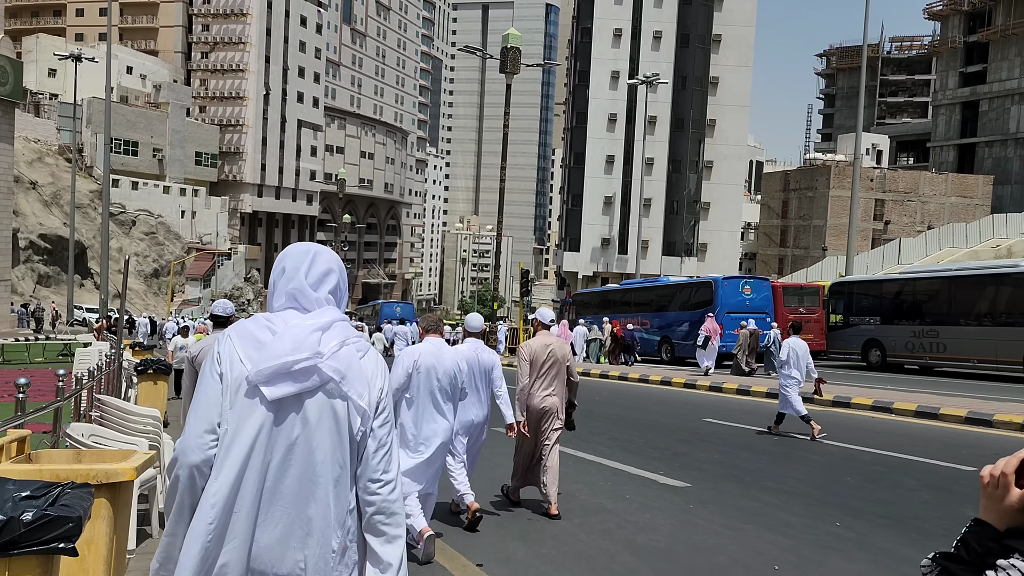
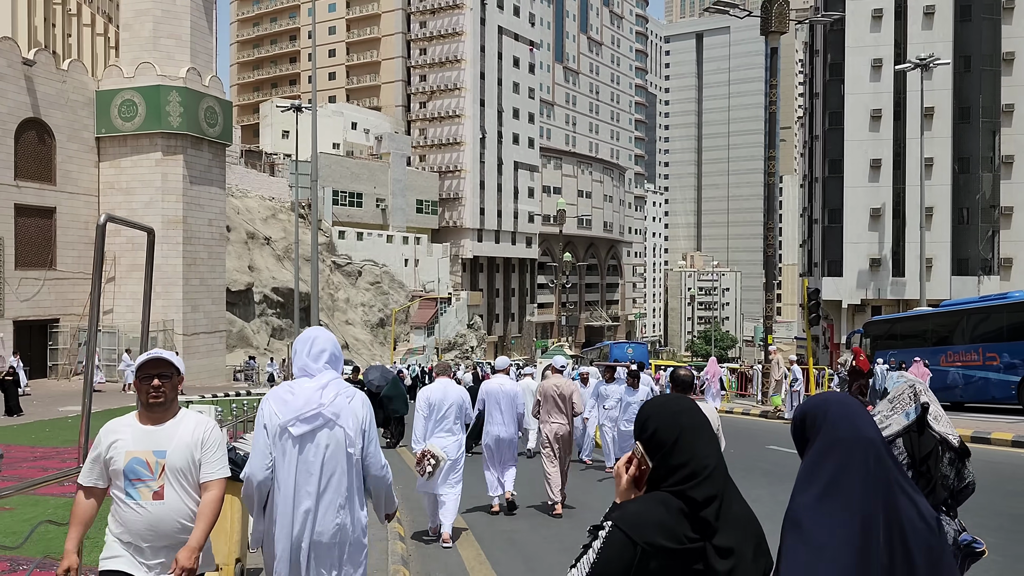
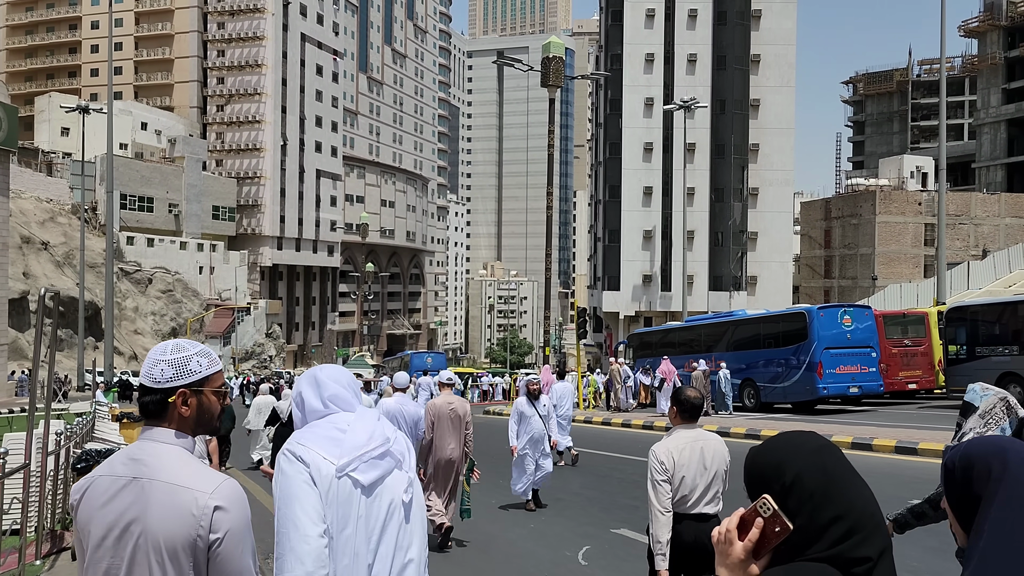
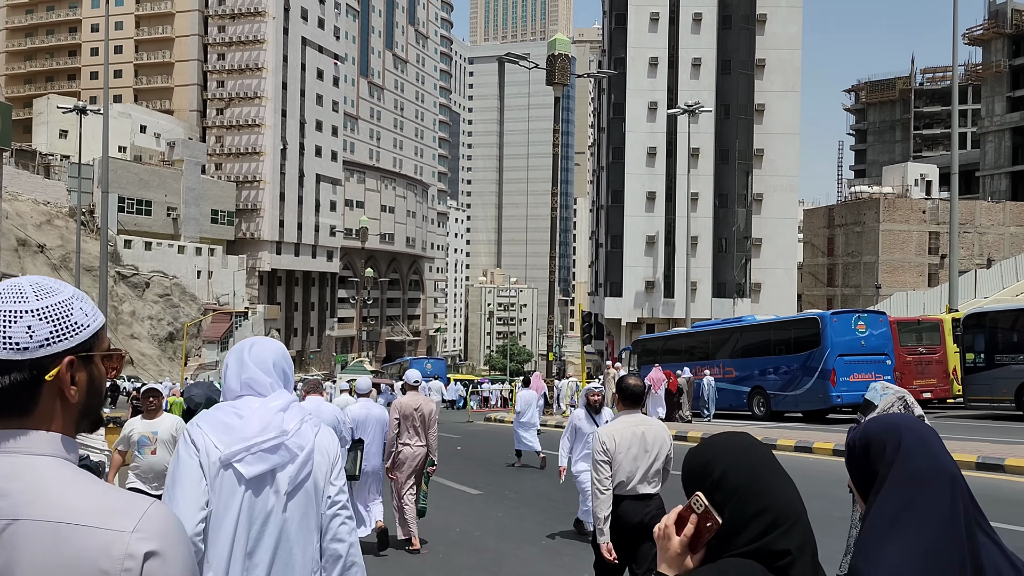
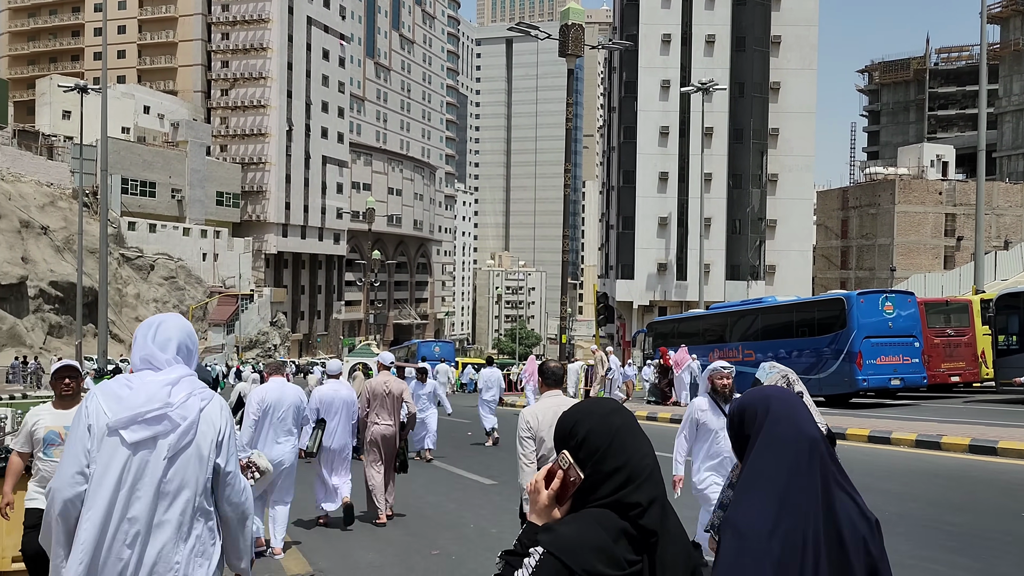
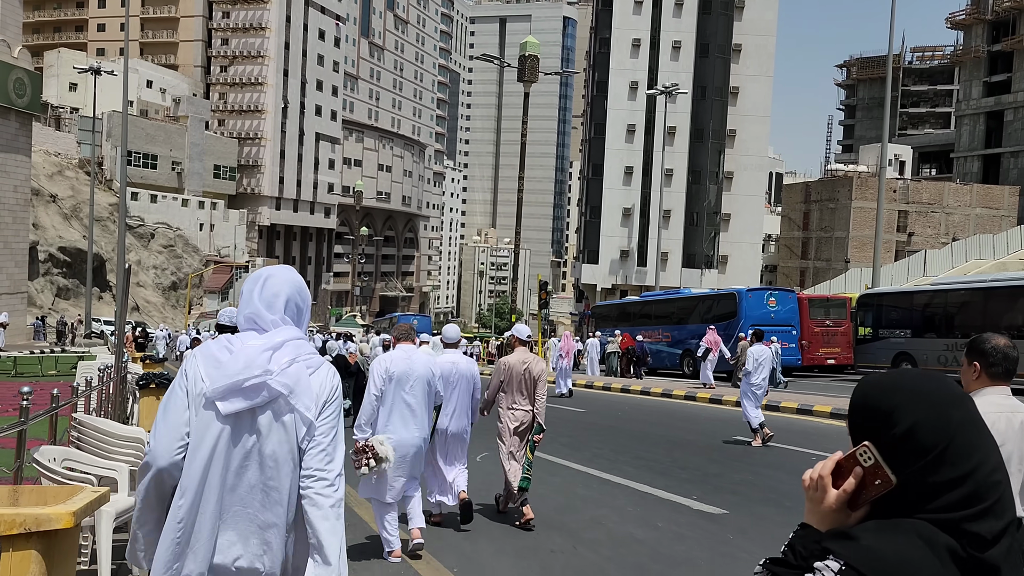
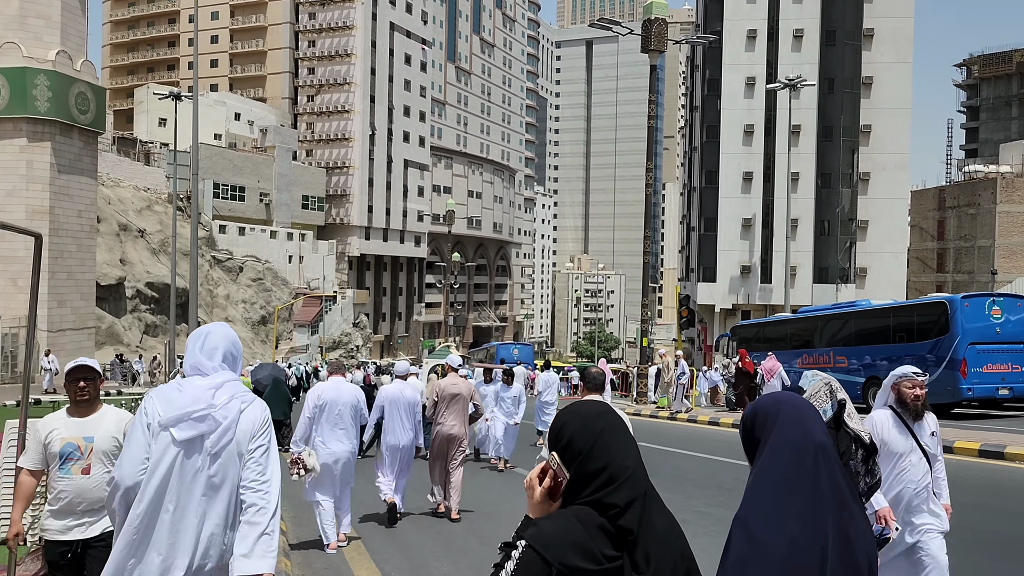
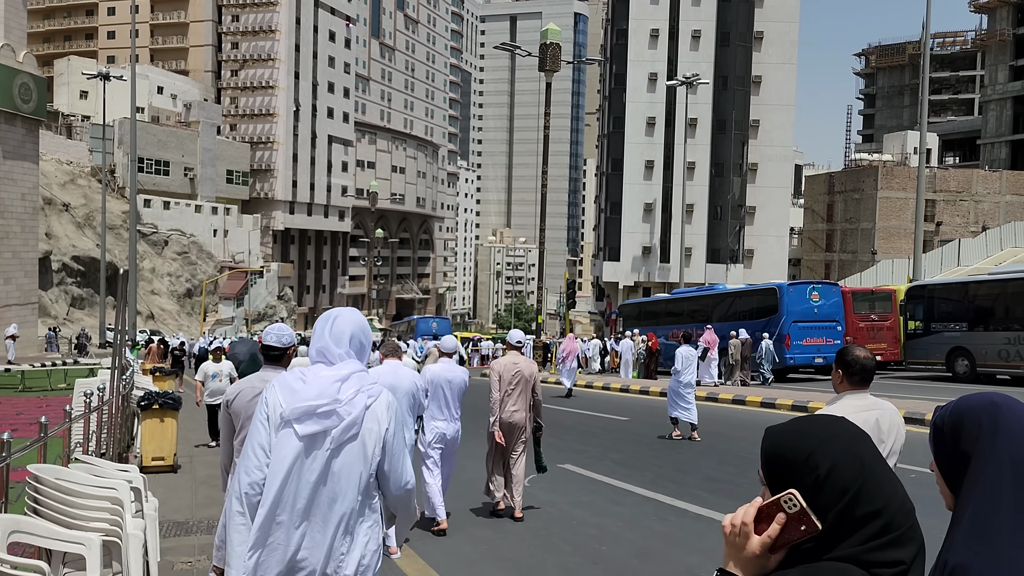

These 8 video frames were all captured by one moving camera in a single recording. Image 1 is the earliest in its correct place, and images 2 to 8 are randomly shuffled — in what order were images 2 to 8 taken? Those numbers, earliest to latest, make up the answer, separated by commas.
6, 8, 3, 4, 5, 7, 2
